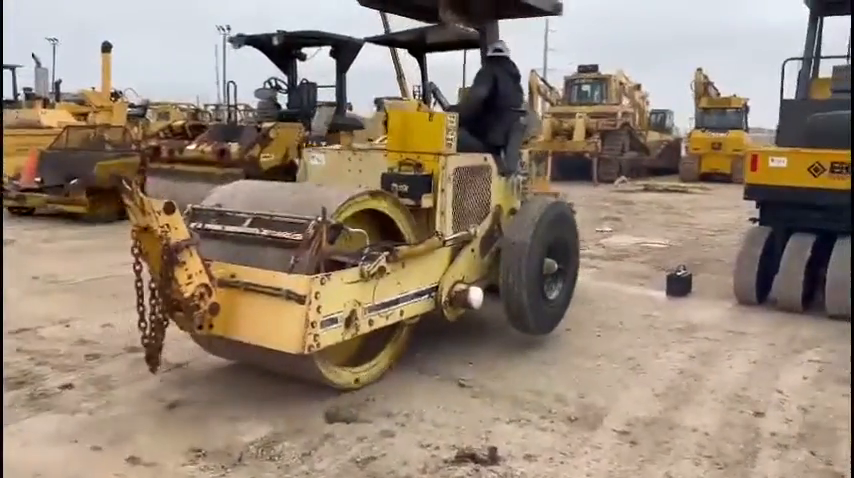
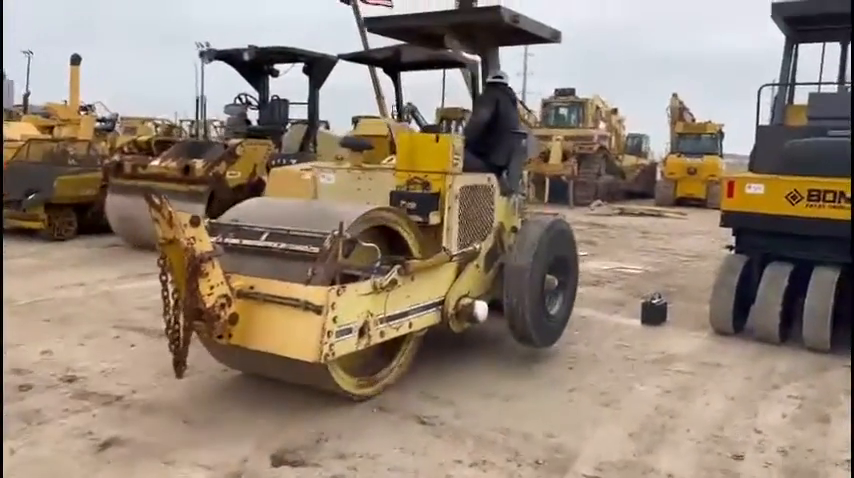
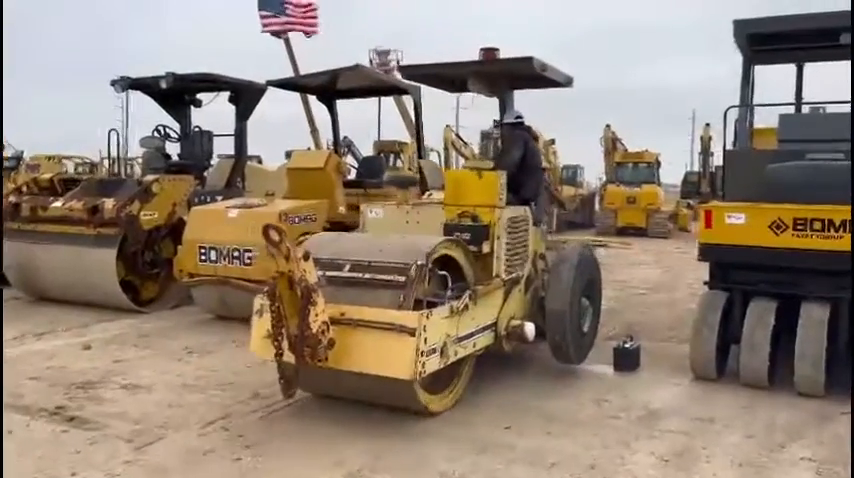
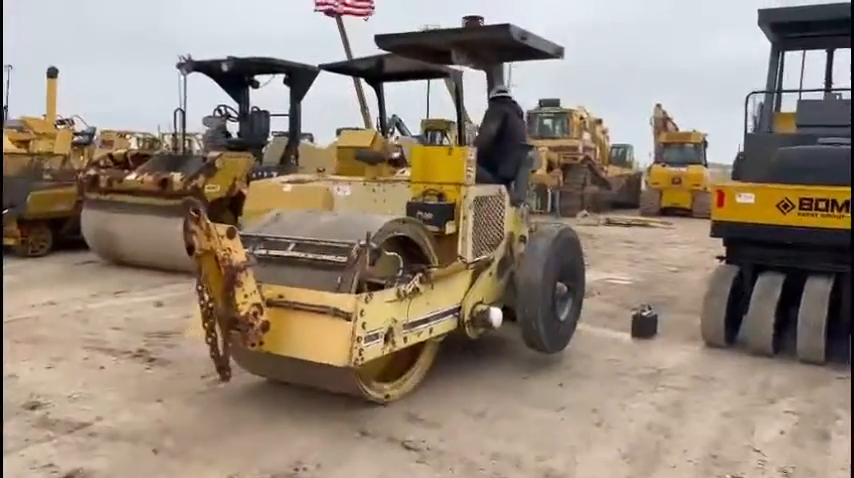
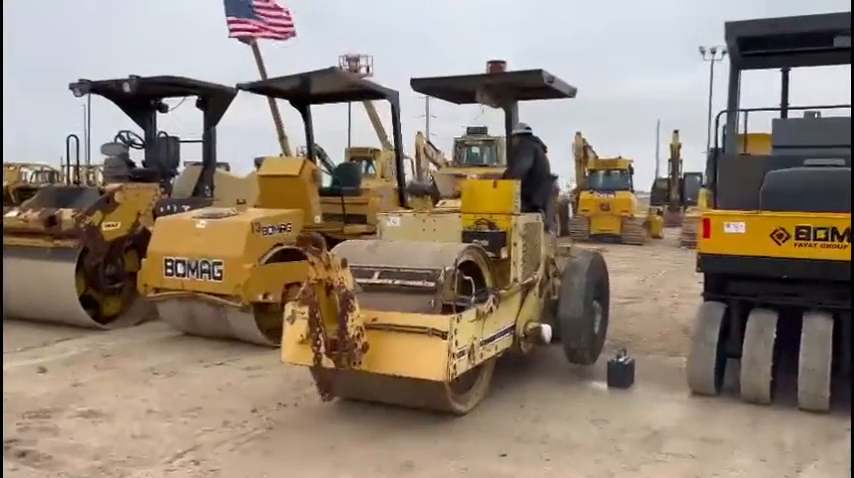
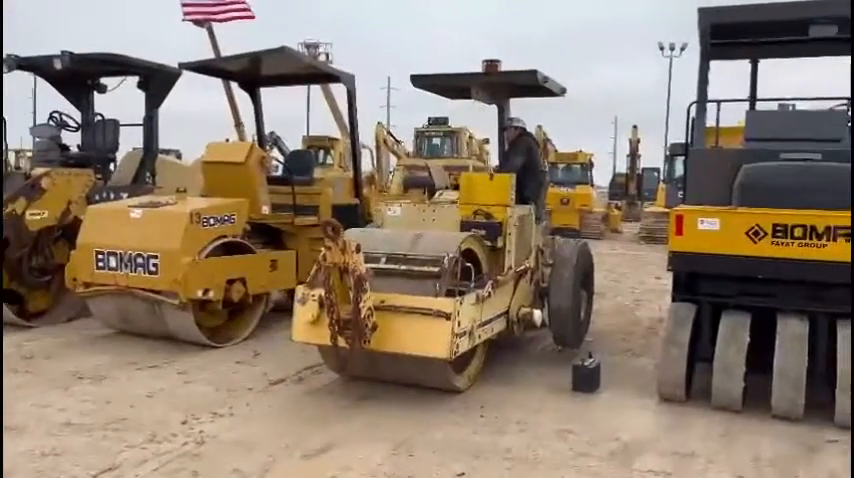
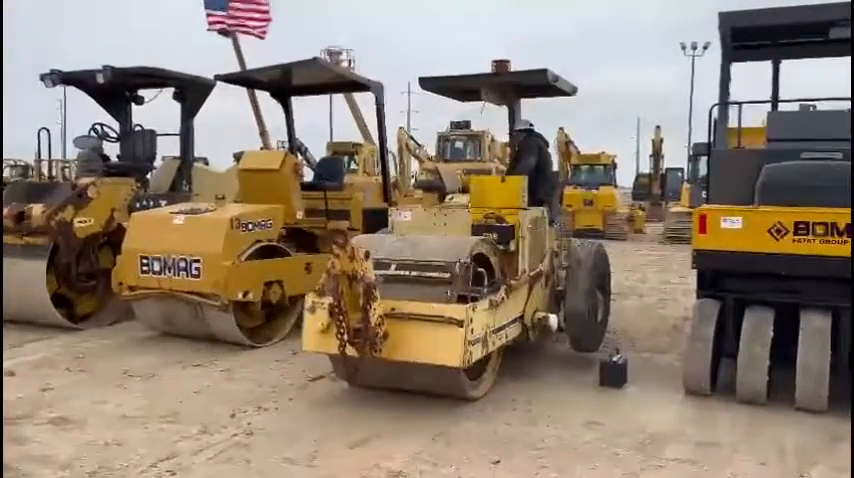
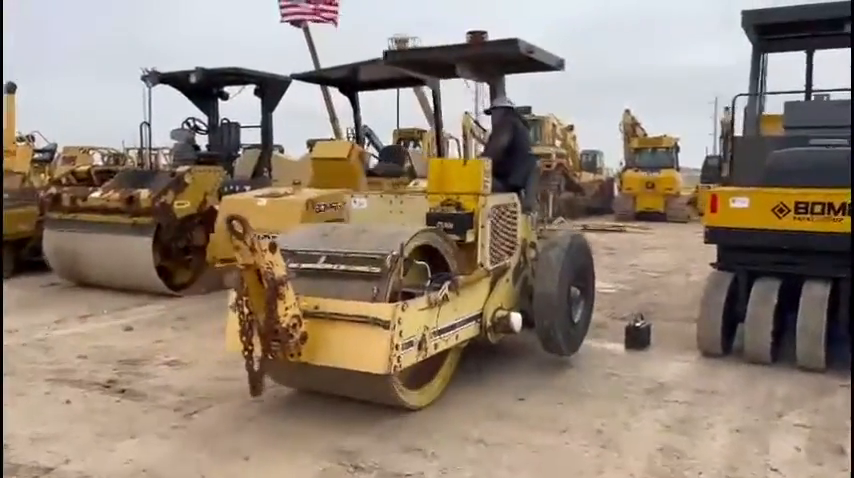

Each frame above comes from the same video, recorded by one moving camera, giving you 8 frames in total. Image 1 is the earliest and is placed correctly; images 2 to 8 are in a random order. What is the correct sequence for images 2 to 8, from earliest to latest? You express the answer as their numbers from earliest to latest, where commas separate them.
2, 4, 8, 3, 5, 7, 6
